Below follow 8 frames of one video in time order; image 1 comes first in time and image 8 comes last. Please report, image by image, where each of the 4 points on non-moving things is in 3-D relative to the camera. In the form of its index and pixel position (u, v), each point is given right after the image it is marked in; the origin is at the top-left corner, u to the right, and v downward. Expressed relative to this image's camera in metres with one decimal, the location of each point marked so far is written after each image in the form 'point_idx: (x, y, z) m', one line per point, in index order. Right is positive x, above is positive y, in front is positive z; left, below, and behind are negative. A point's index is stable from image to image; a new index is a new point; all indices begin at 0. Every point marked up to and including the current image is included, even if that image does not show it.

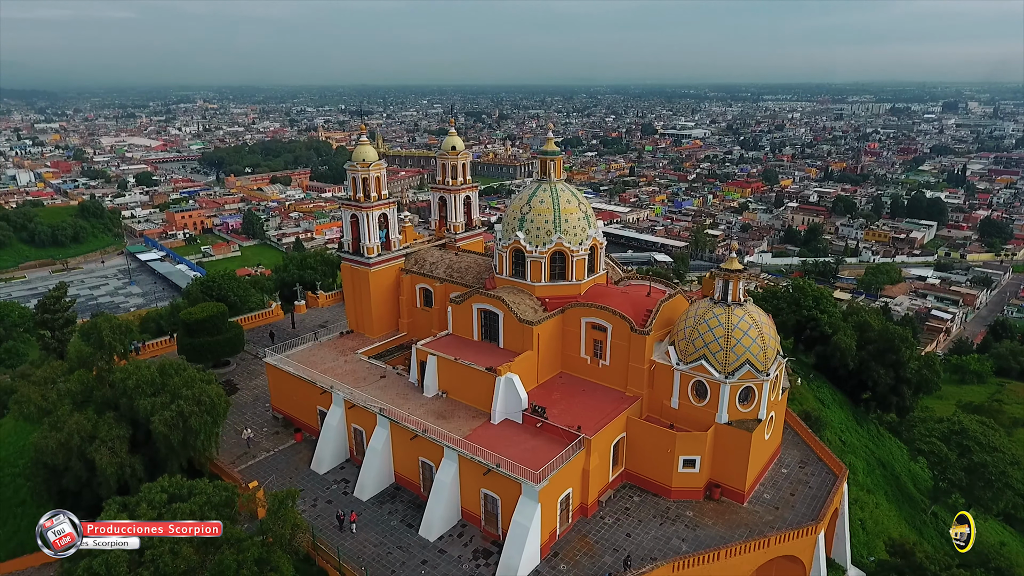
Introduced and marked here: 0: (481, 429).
0: (-0.9, -3.9, +16.8) m
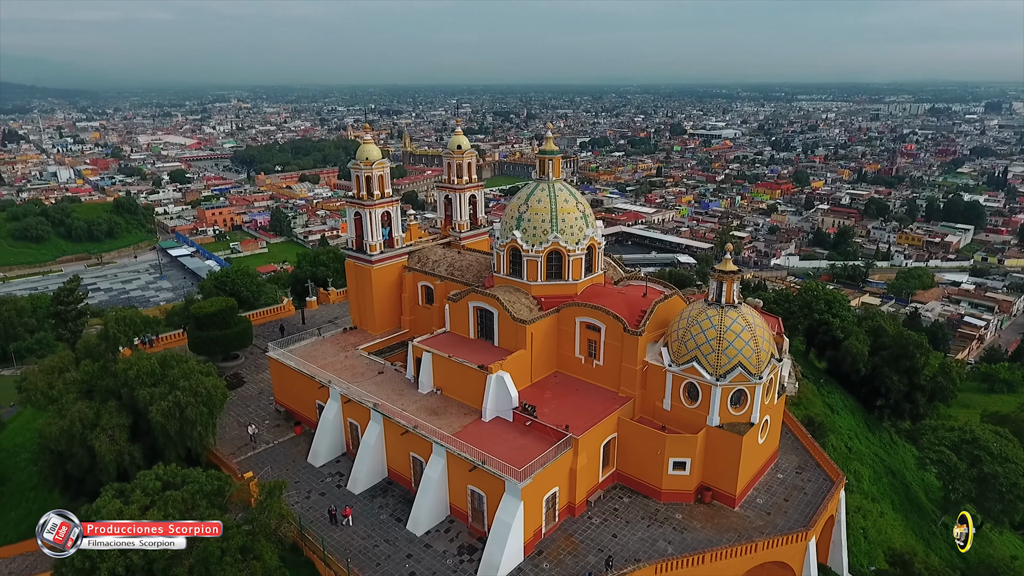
0: (-1.1, -3.9, +16.9) m
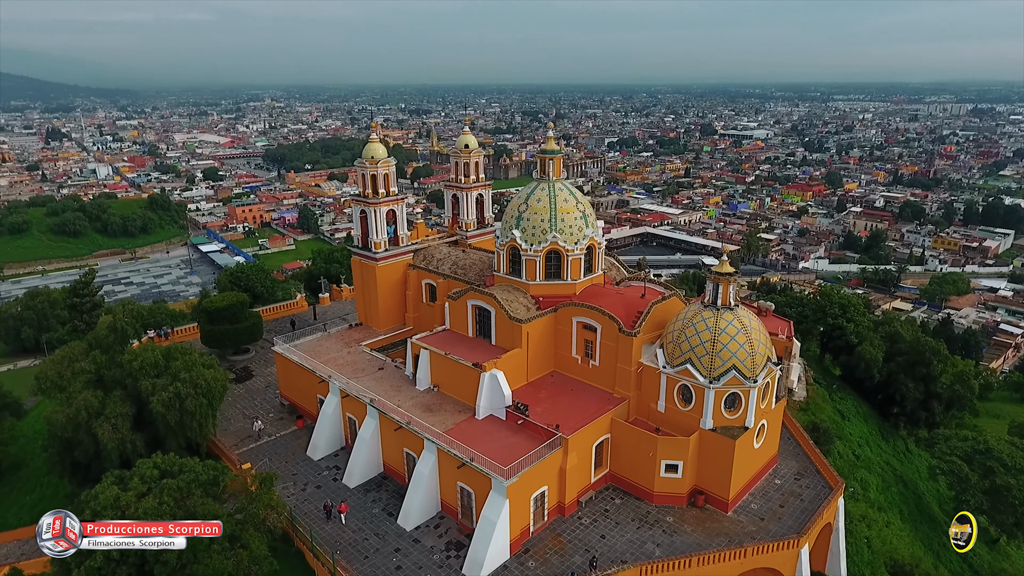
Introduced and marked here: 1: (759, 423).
0: (-1.3, -3.8, +17.0) m
1: (+6.8, -3.7, +16.6) m
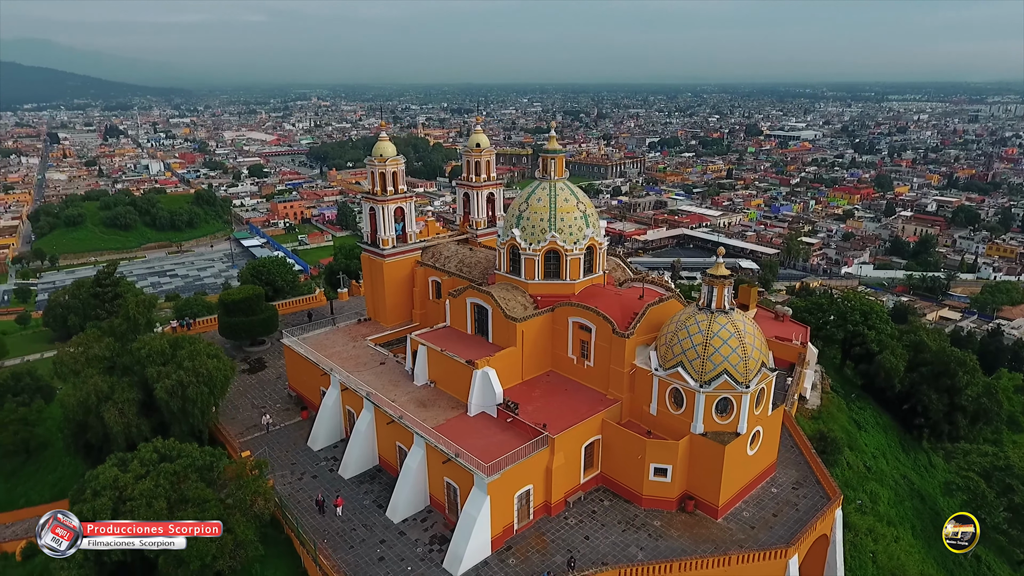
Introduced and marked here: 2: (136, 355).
0: (-1.6, -3.7, +17.2) m
1: (+6.5, -3.8, +16.2) m
2: (-11.2, -2.0, +18.0) m
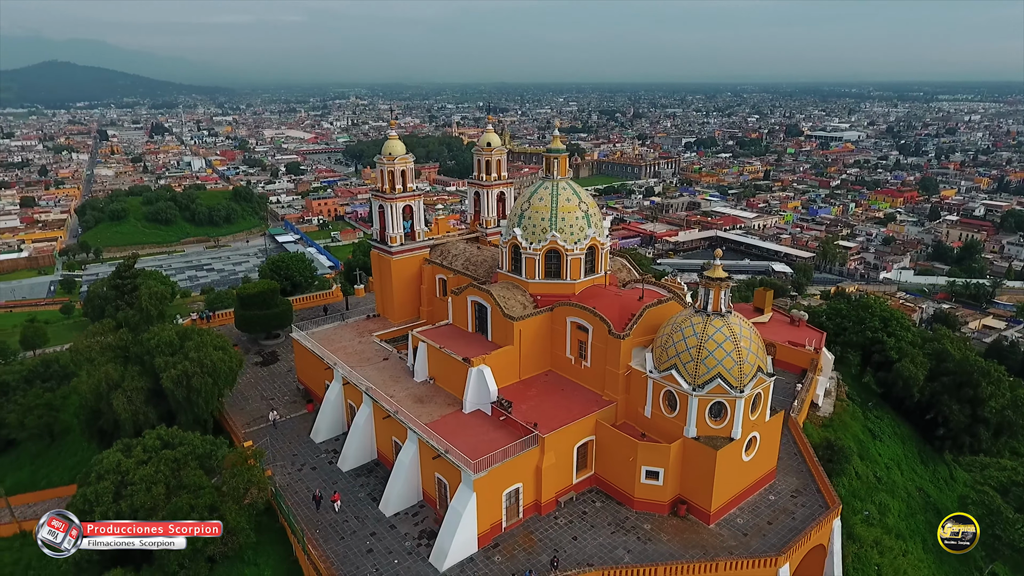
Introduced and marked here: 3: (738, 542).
0: (-1.8, -3.7, +17.3) m
1: (+6.3, -3.9, +16.0) m
2: (-11.3, -1.8, +18.7) m
3: (+5.7, -6.4, +15.3) m
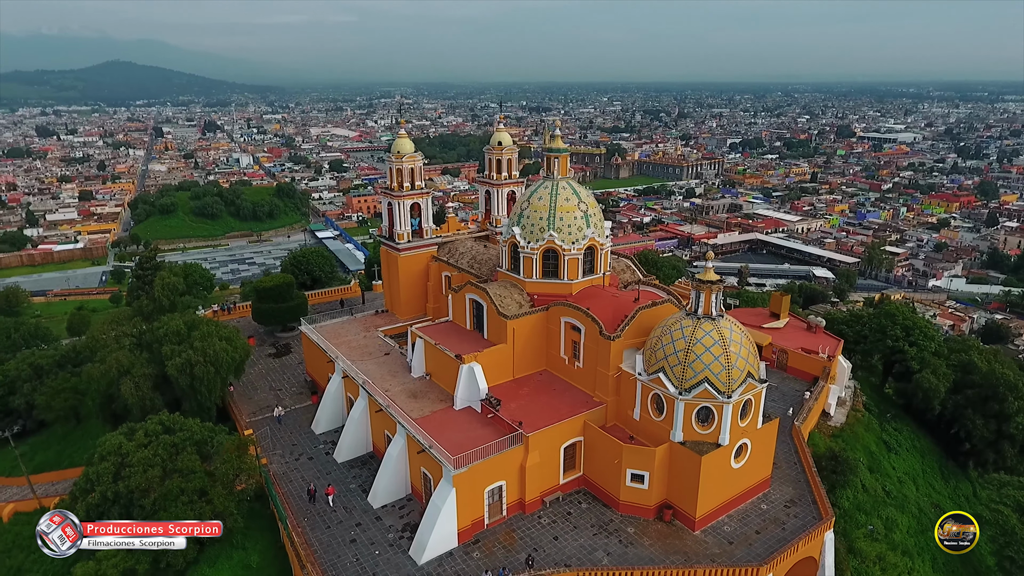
0: (-2.1, -3.6, +17.5) m
1: (+5.9, -4.0, +15.7) m
2: (-11.4, -1.5, +19.4) m
3: (+5.2, -6.5, +15.0) m
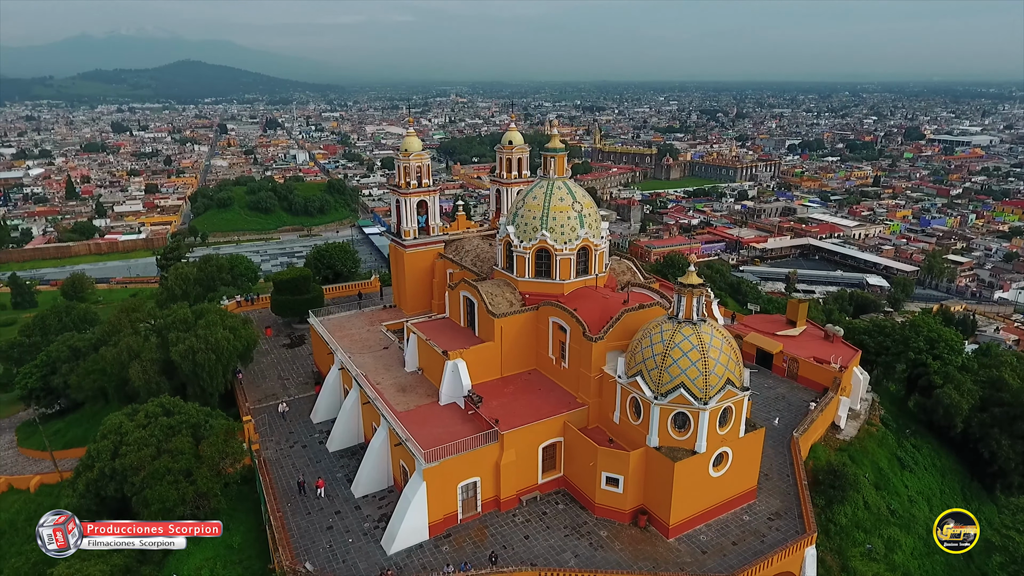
0: (-2.5, -3.5, +17.8) m
1: (+5.2, -4.1, +15.3) m
2: (-11.7, -1.1, +20.4) m
3: (+4.4, -6.6, +14.7) m
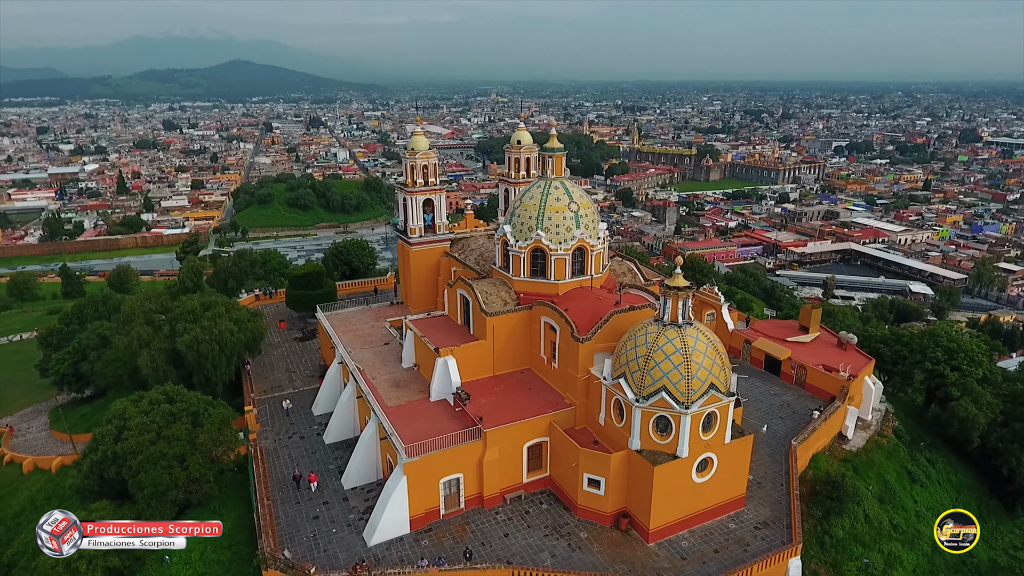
0: (-2.9, -3.4, +18.0) m
1: (+4.7, -4.2, +15.1) m
2: (-11.7, -0.9, +21.2) m
3: (+3.9, -6.7, +14.6) m
